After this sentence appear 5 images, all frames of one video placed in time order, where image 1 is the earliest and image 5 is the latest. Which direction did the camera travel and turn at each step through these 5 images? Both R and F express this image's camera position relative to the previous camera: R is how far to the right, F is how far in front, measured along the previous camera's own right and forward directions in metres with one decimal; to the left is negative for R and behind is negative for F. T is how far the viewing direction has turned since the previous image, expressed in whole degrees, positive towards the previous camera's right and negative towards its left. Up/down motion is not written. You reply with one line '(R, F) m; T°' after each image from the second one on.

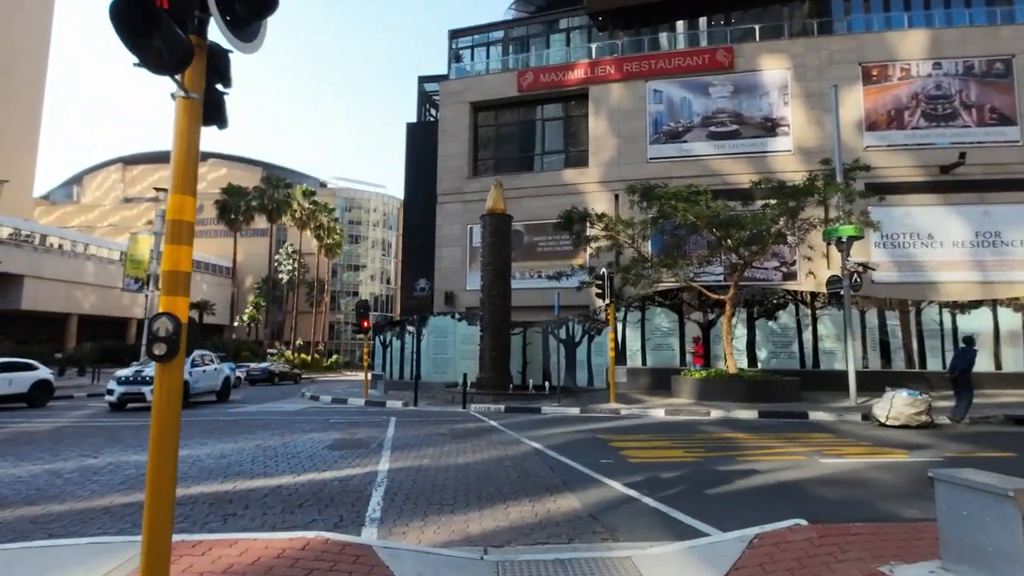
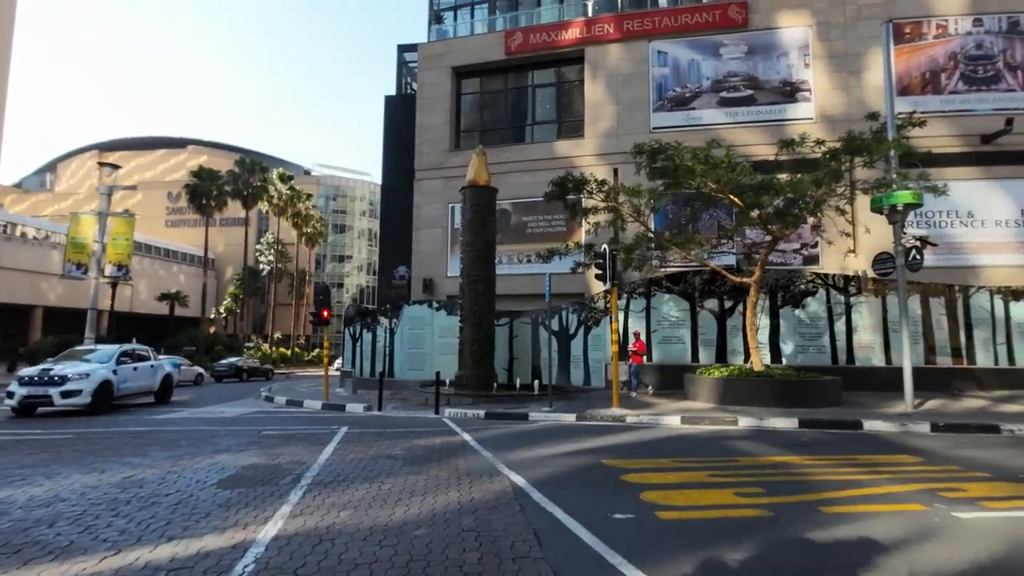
(+0.3, +3.3) m; +1°
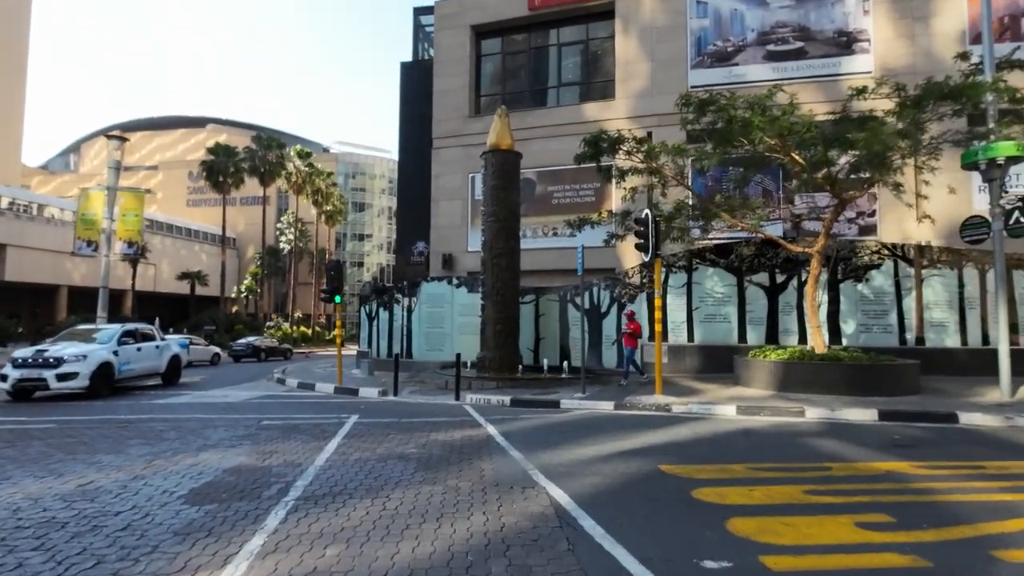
(-0.2, +1.7) m; -2°
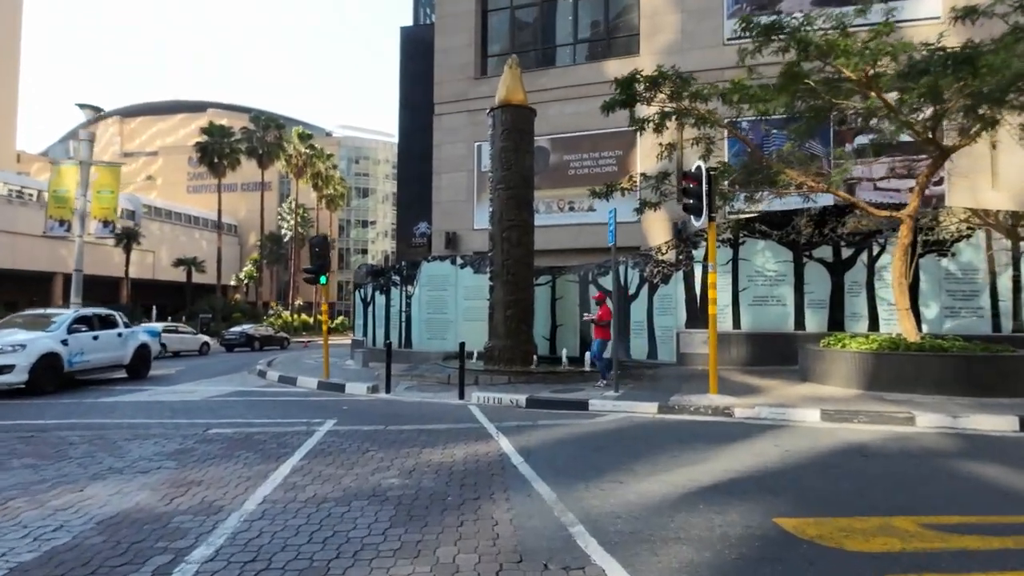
(-0.2, +2.7) m; -1°
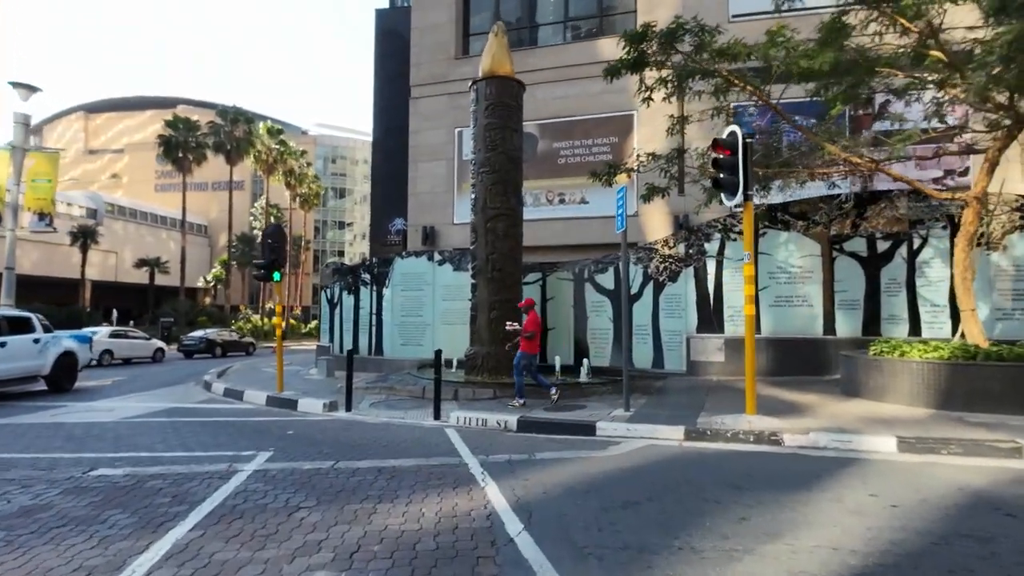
(-0.1, +2.2) m; +2°
